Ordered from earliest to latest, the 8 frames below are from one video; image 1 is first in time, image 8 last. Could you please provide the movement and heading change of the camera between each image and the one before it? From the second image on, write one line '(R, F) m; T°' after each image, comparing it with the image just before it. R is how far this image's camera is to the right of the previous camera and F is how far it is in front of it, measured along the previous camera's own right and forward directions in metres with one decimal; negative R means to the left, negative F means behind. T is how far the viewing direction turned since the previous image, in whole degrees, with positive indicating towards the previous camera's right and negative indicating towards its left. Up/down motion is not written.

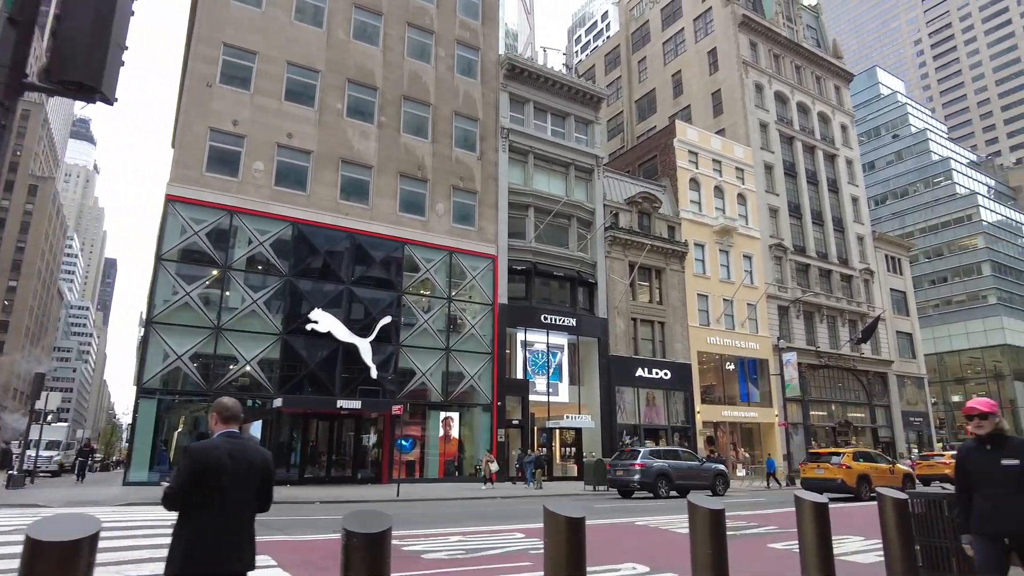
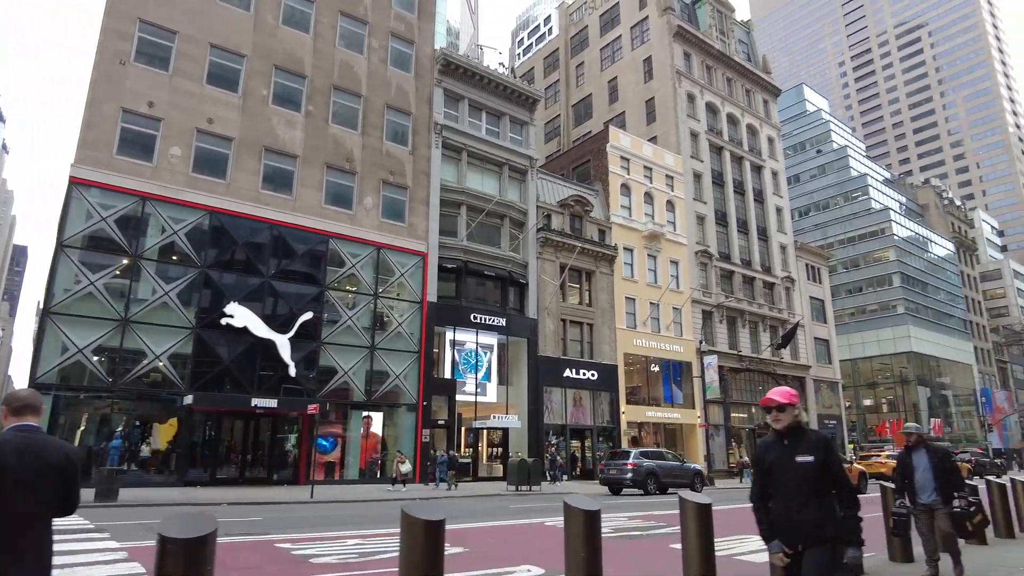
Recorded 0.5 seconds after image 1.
(+0.4, +0.2) m; +5°
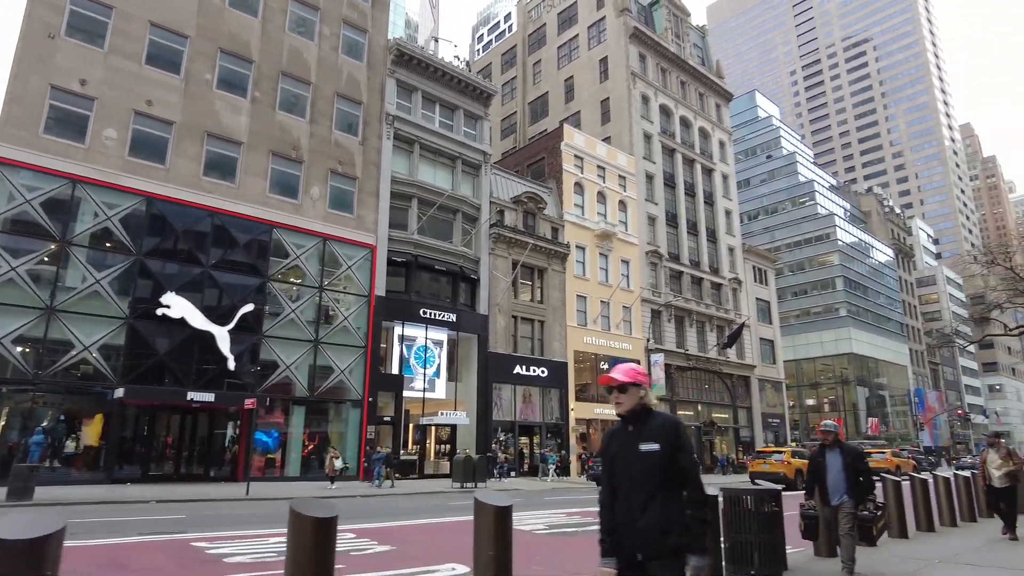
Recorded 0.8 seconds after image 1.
(+0.3, +0.2) m; +4°
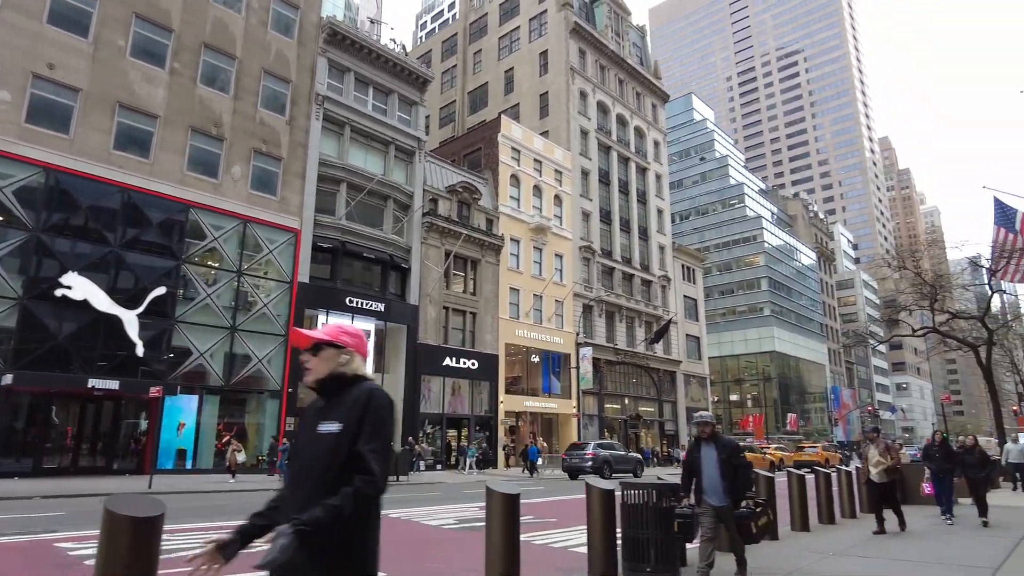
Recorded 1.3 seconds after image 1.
(+0.4, +0.3) m; +5°
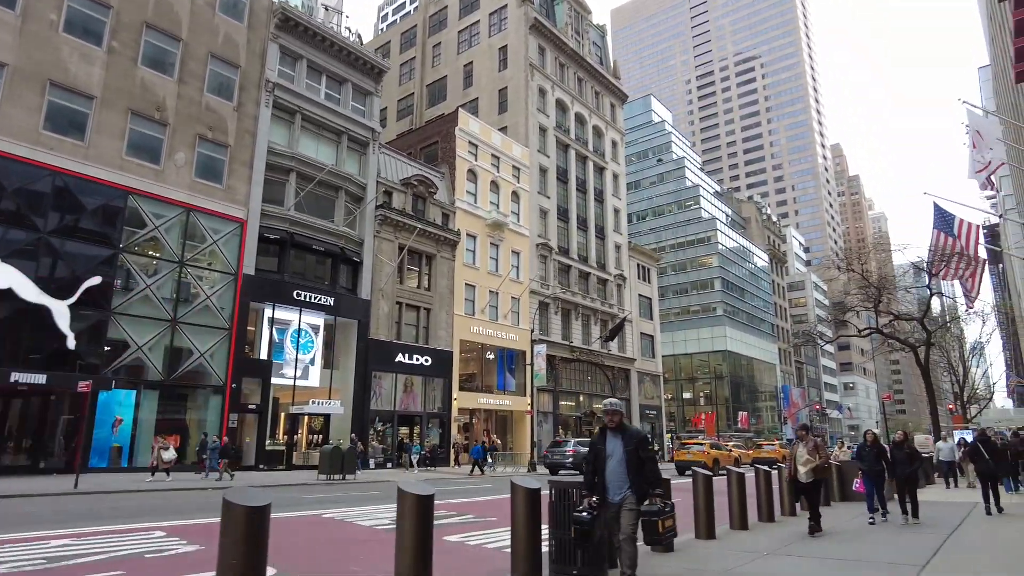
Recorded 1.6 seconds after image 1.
(+0.3, +0.3) m; +3°
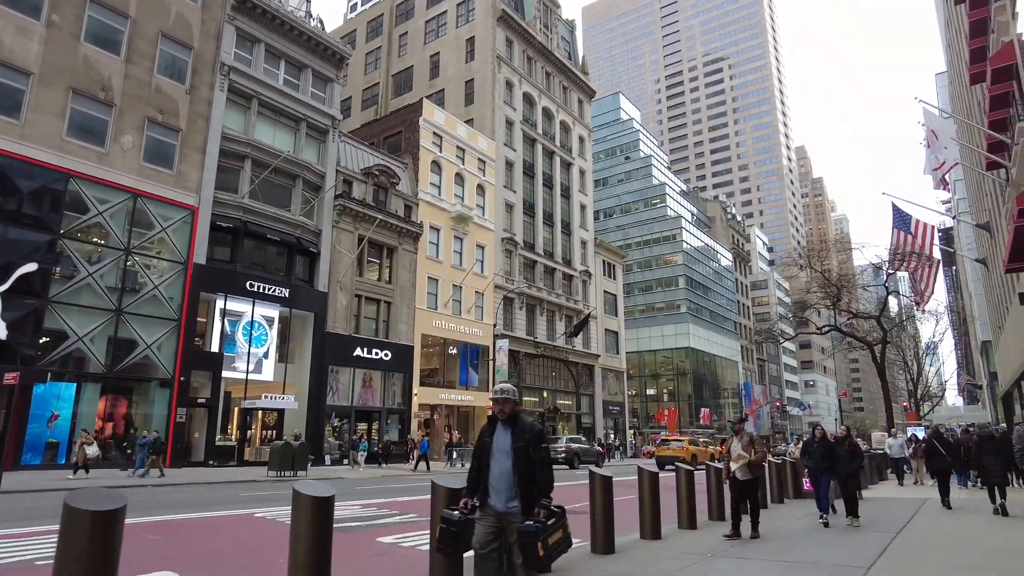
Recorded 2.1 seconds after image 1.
(+0.4, +0.4) m; +3°
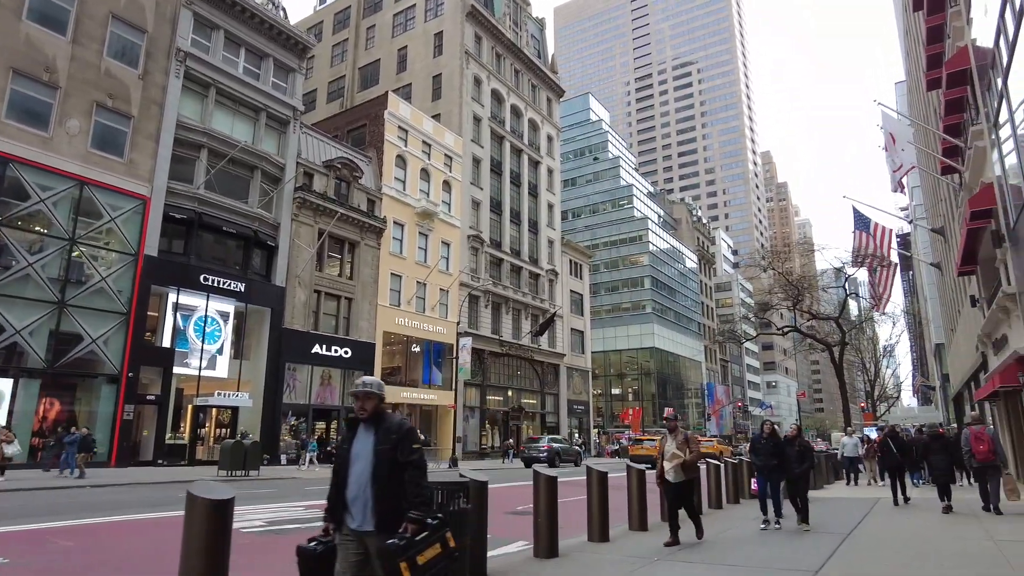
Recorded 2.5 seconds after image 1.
(+0.3, +0.3) m; +3°
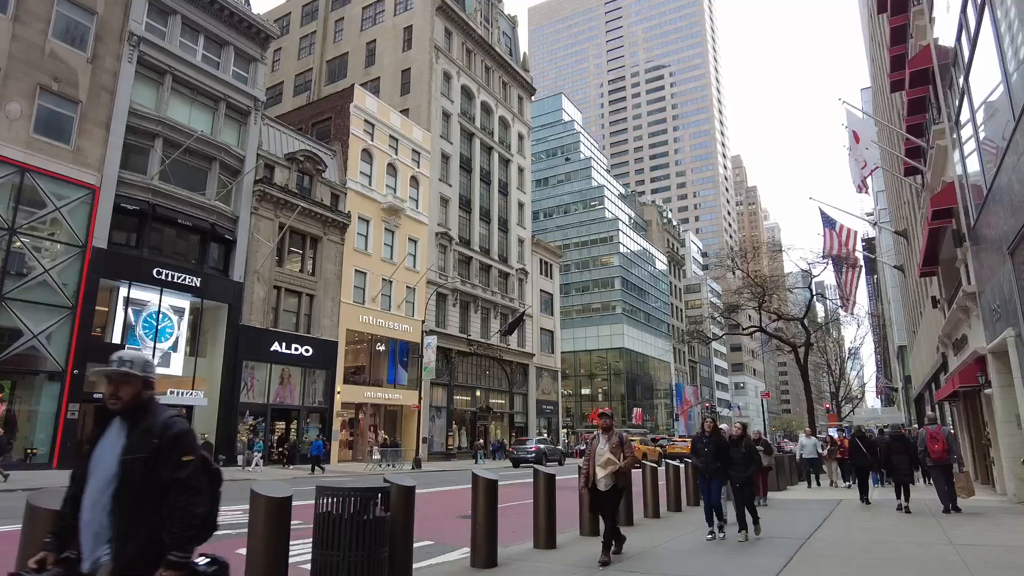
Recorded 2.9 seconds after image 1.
(+0.3, +0.5) m; +2°
